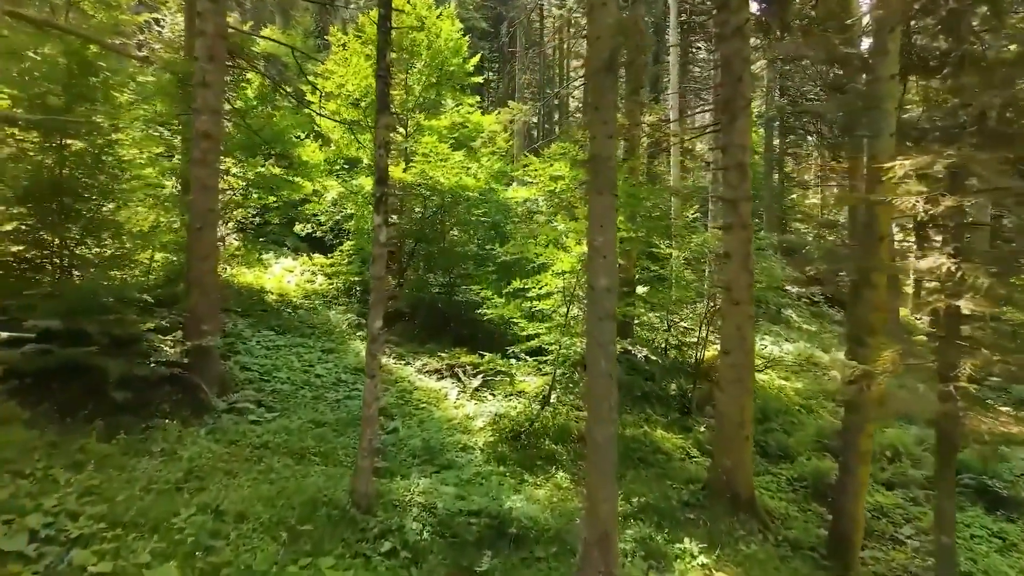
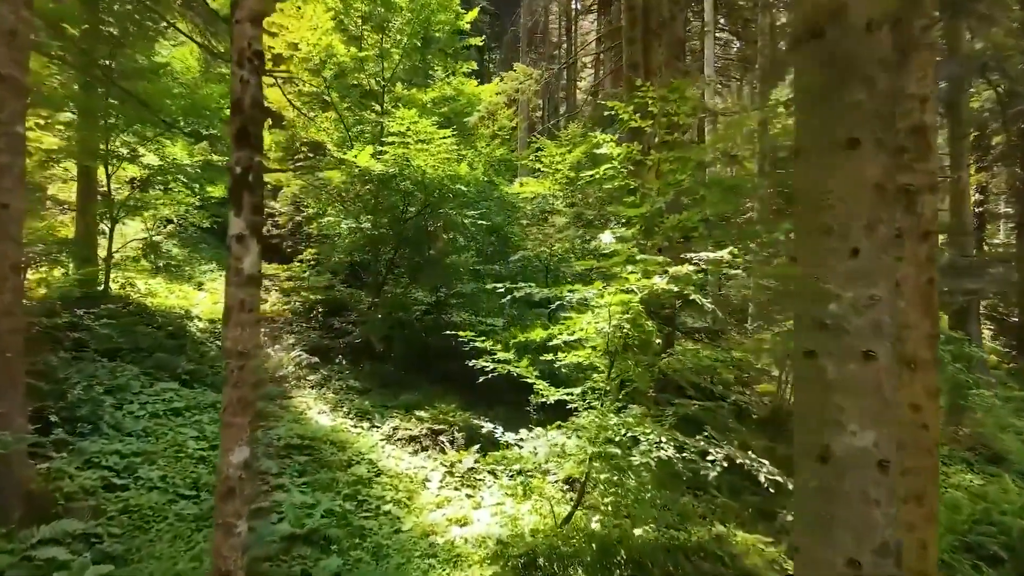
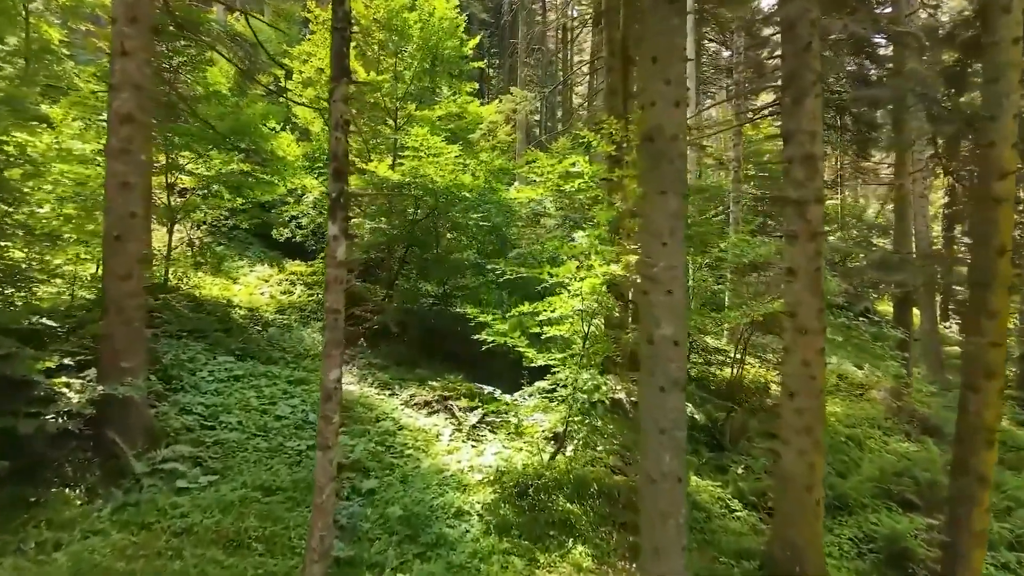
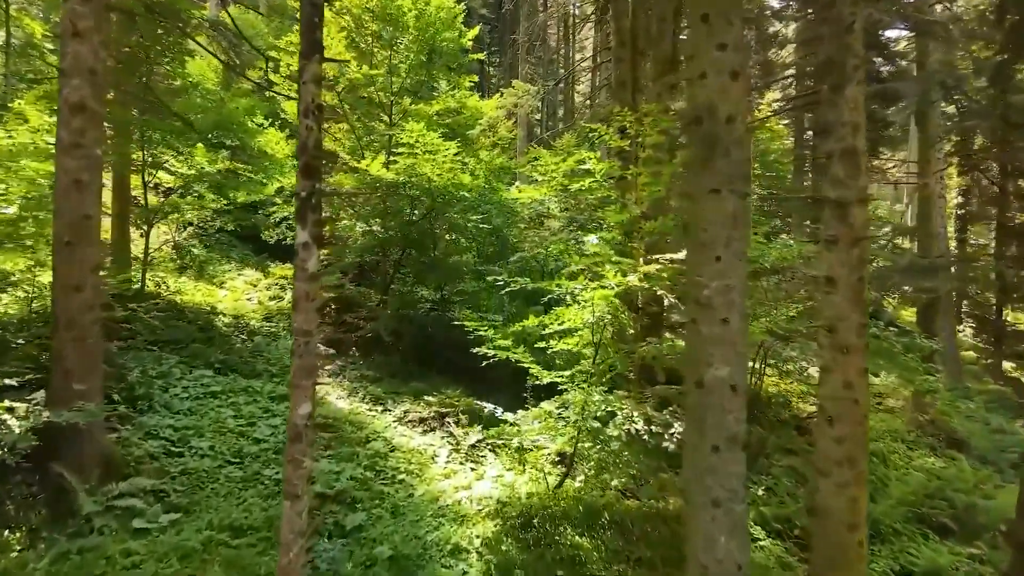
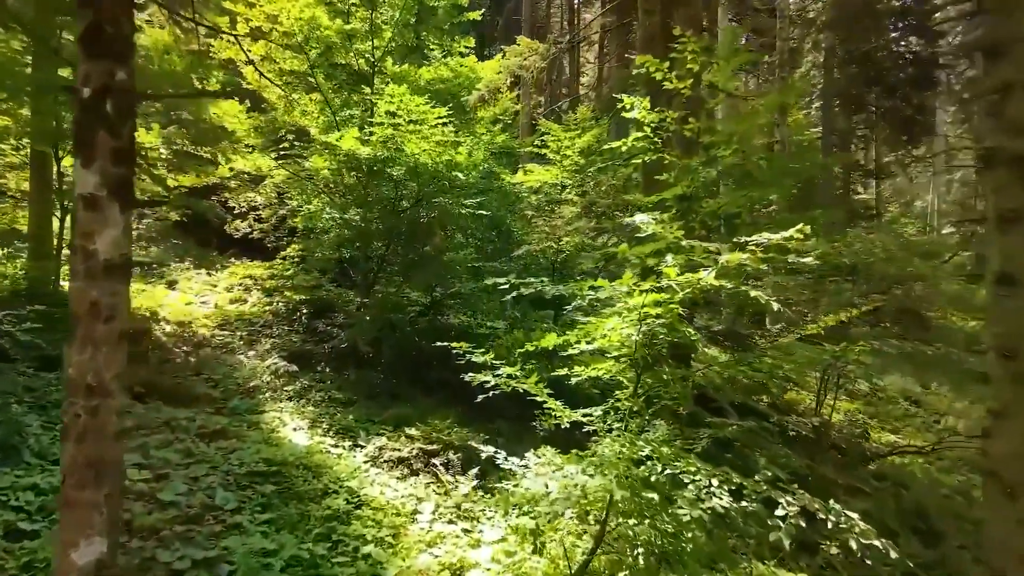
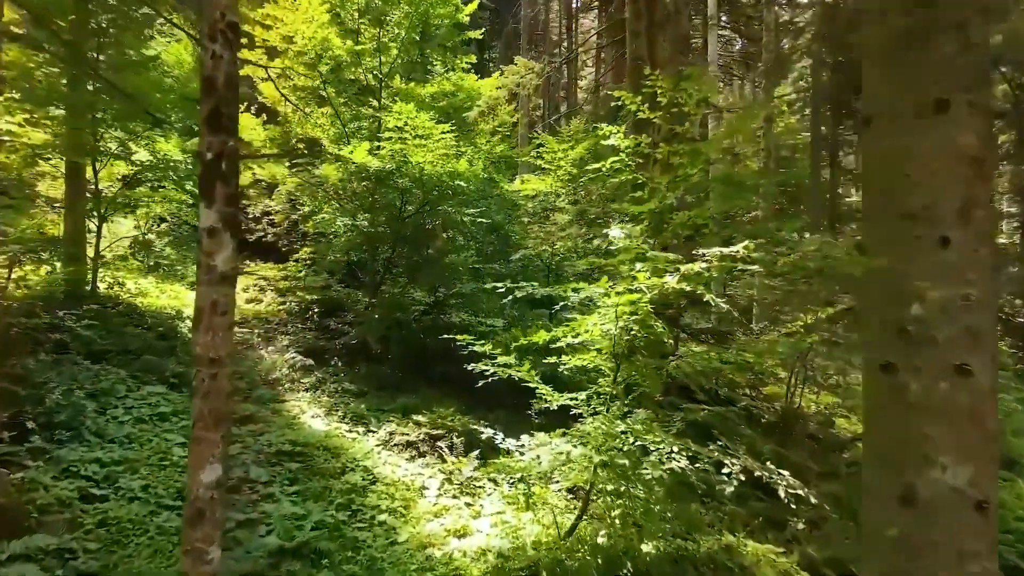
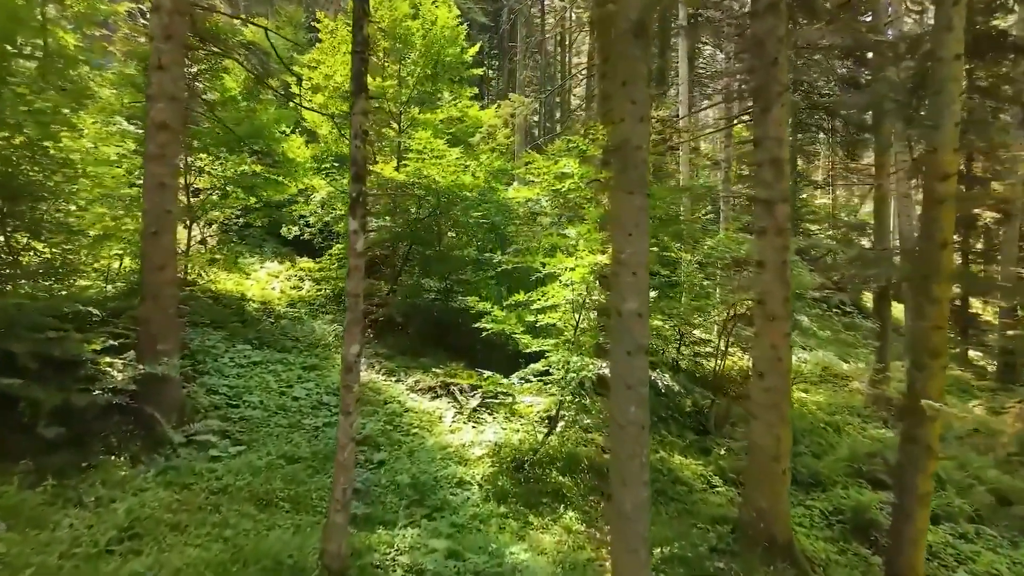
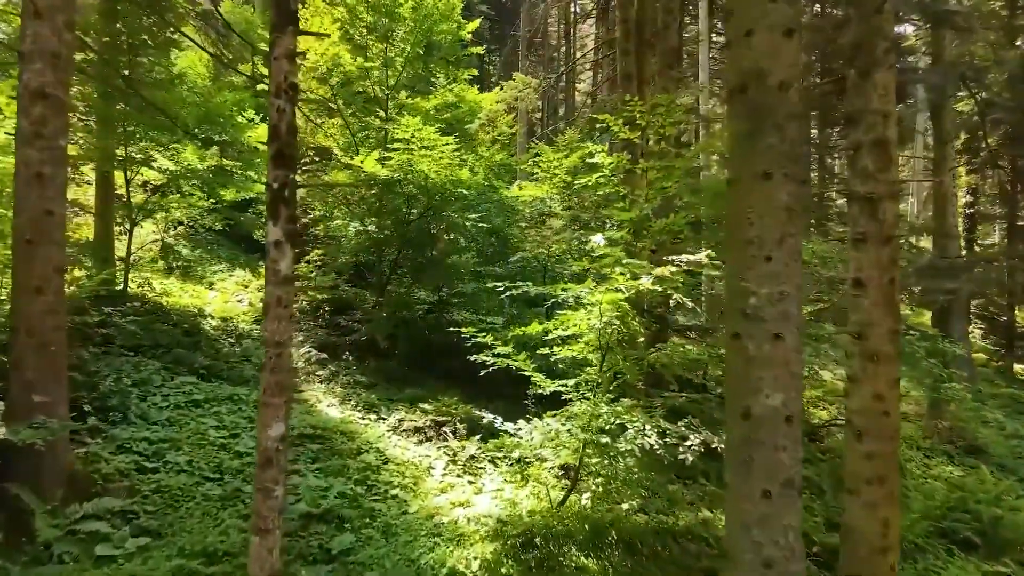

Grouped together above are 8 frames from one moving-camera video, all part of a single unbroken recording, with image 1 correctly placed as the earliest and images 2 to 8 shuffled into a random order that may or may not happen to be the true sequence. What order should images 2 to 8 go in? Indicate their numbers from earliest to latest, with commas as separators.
7, 3, 4, 8, 2, 6, 5
